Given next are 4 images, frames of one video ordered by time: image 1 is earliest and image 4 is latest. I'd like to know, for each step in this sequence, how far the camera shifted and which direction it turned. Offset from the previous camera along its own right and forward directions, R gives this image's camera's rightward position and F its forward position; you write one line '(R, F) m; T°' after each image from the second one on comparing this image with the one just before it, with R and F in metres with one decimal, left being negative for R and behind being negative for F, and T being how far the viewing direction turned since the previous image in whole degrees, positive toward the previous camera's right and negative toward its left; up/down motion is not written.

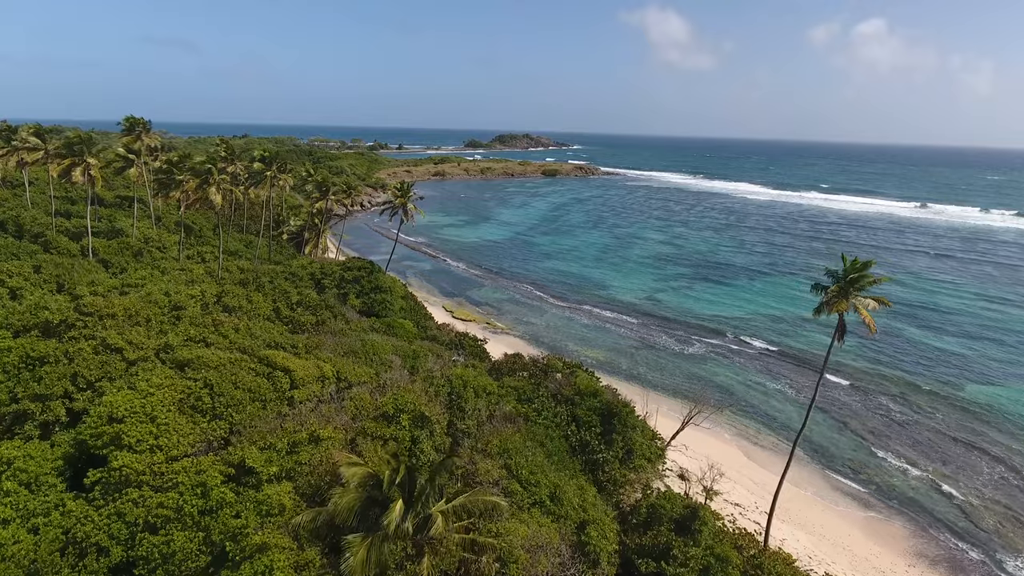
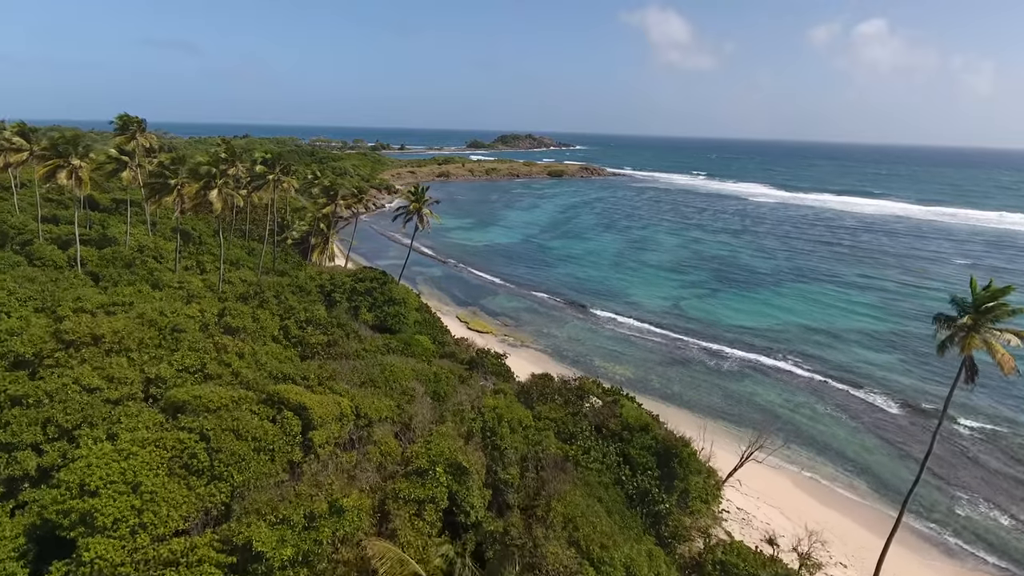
(-1.7, +2.9) m; 0°
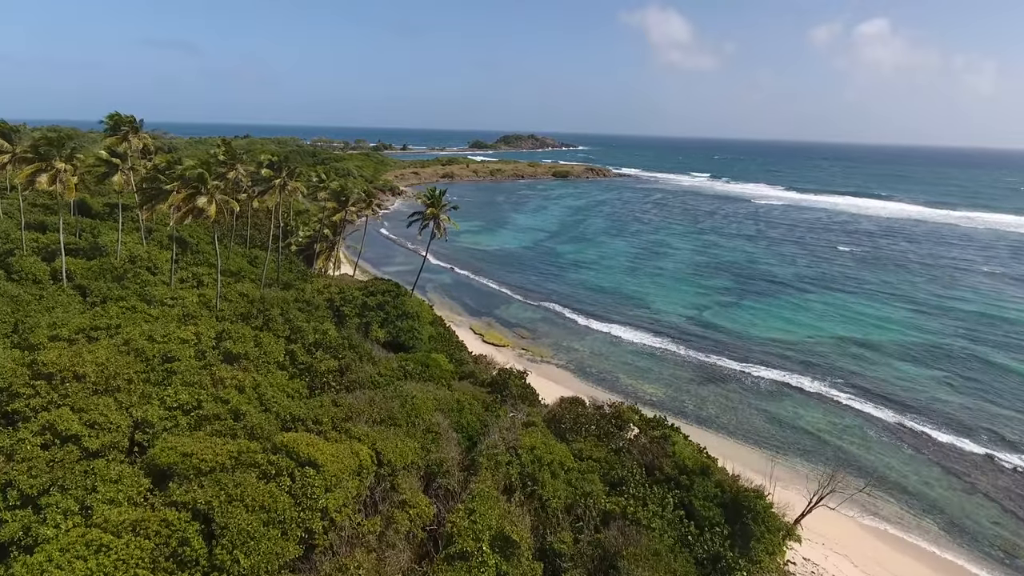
(-1.5, +2.7) m; 0°
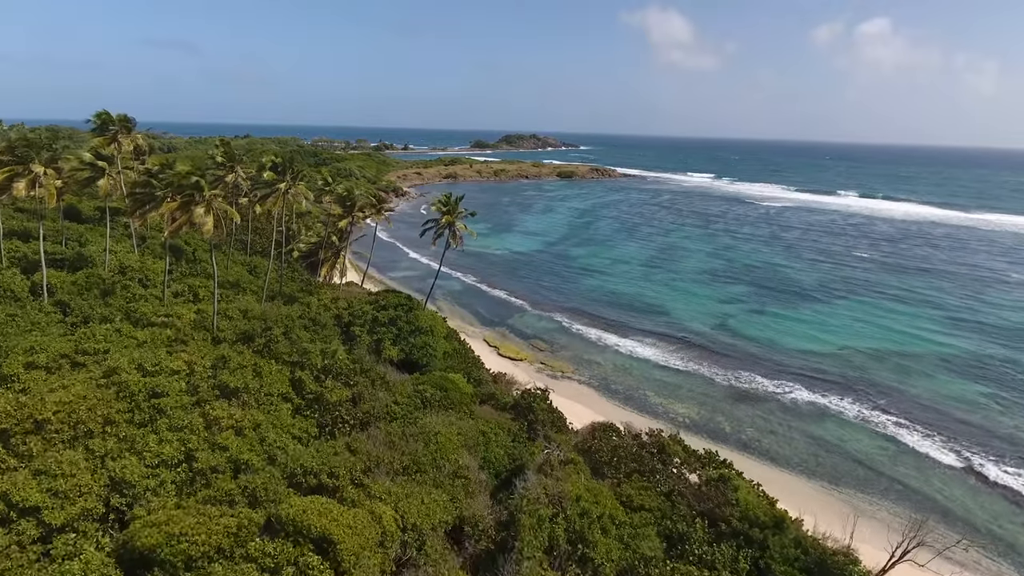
(-1.3, +2.7) m; 0°
